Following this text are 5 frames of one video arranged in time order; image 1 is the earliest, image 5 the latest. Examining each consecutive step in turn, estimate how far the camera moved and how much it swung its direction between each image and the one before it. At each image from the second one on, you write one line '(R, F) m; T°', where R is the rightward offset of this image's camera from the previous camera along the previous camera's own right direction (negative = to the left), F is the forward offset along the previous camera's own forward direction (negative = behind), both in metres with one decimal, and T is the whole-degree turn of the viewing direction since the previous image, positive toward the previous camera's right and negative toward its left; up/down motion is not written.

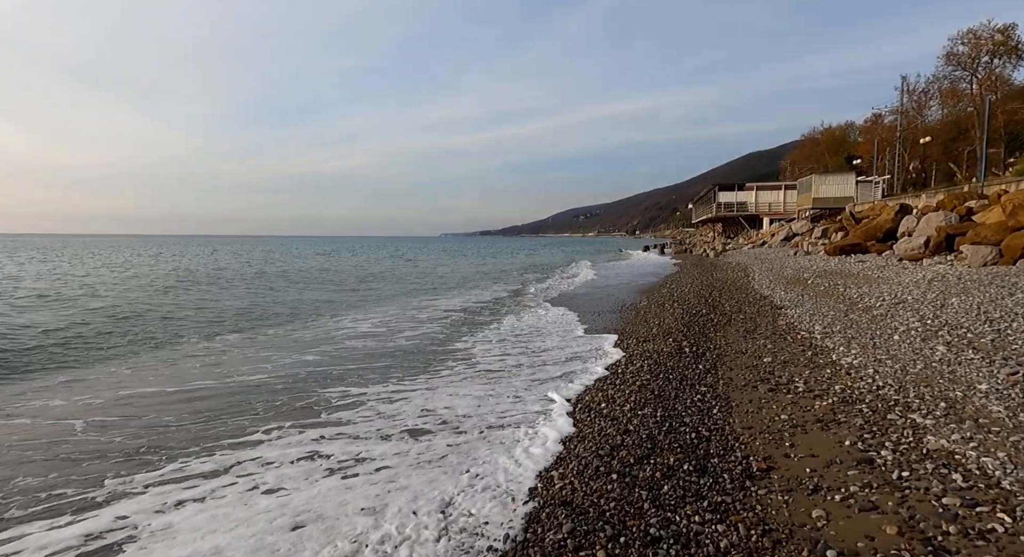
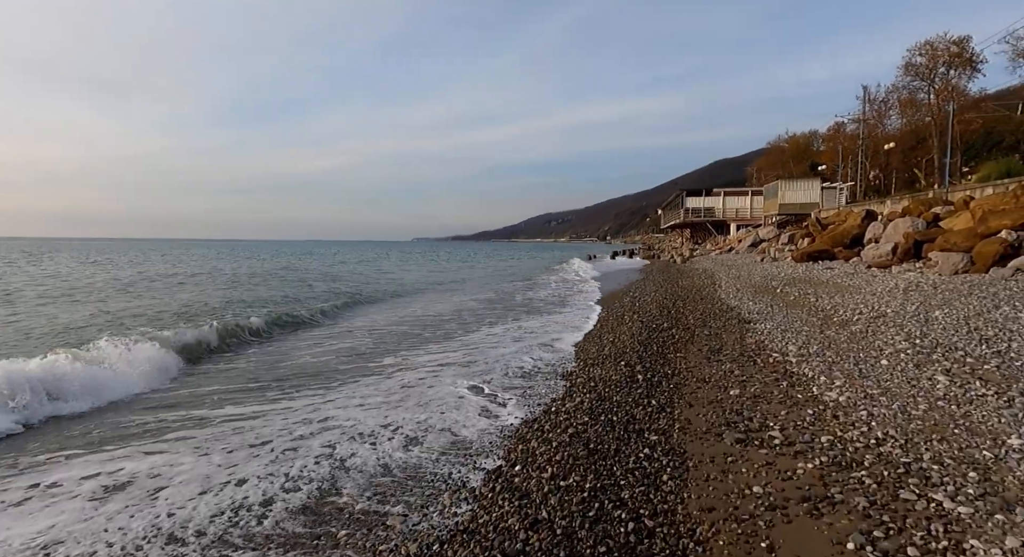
(+0.9, +1.9) m; +3°
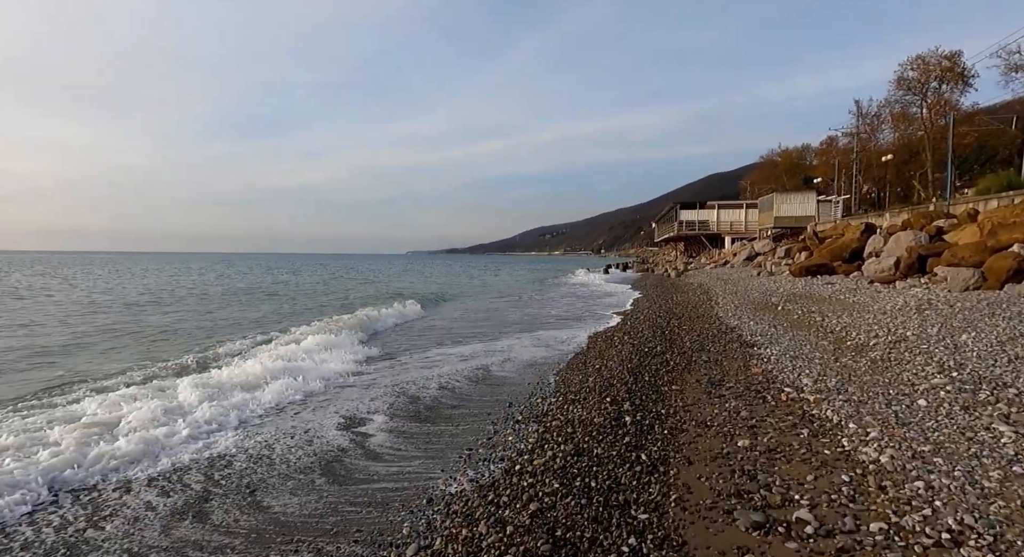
(+0.4, +1.6) m; +1°
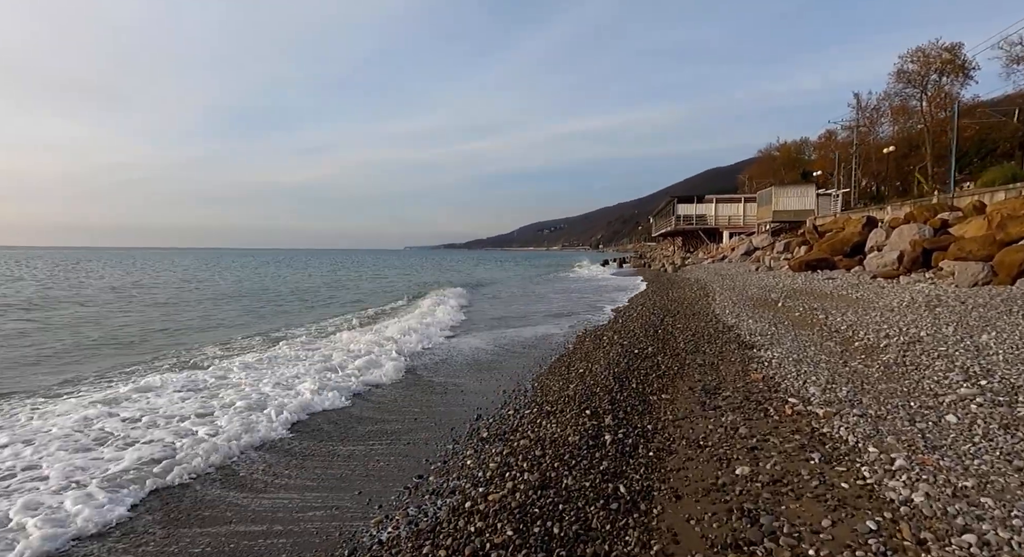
(+0.4, +1.1) m; 0°
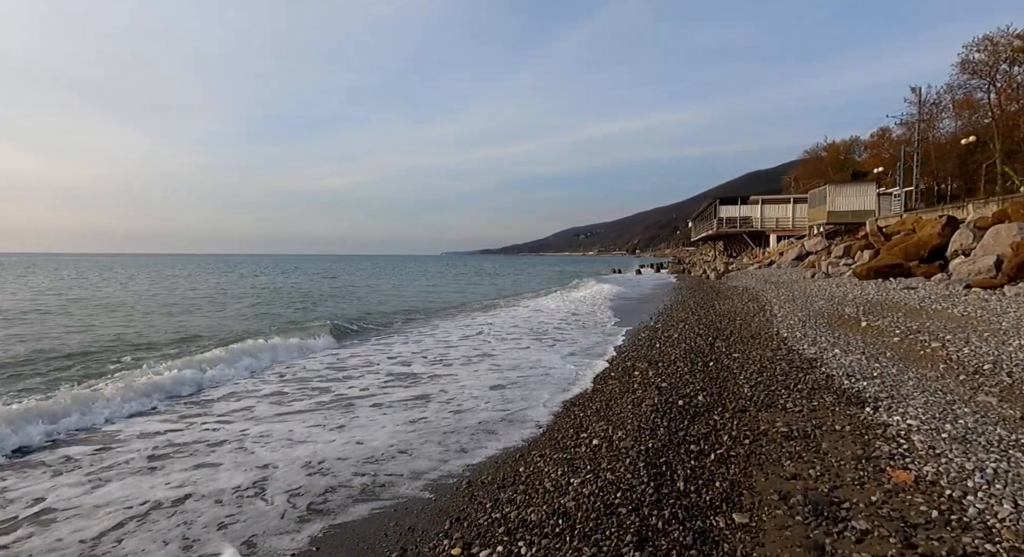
(+0.7, +3.8) m; -4°
